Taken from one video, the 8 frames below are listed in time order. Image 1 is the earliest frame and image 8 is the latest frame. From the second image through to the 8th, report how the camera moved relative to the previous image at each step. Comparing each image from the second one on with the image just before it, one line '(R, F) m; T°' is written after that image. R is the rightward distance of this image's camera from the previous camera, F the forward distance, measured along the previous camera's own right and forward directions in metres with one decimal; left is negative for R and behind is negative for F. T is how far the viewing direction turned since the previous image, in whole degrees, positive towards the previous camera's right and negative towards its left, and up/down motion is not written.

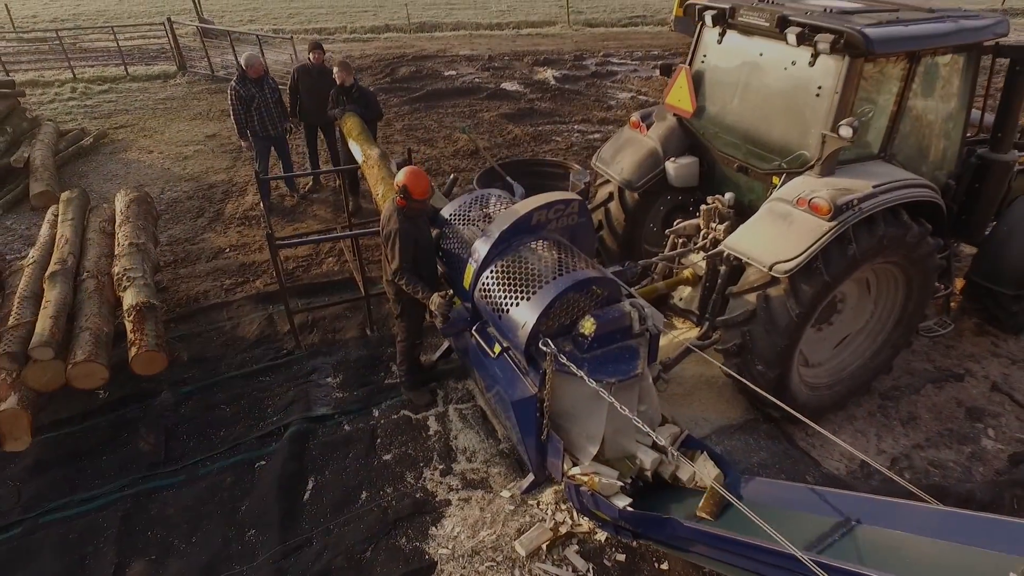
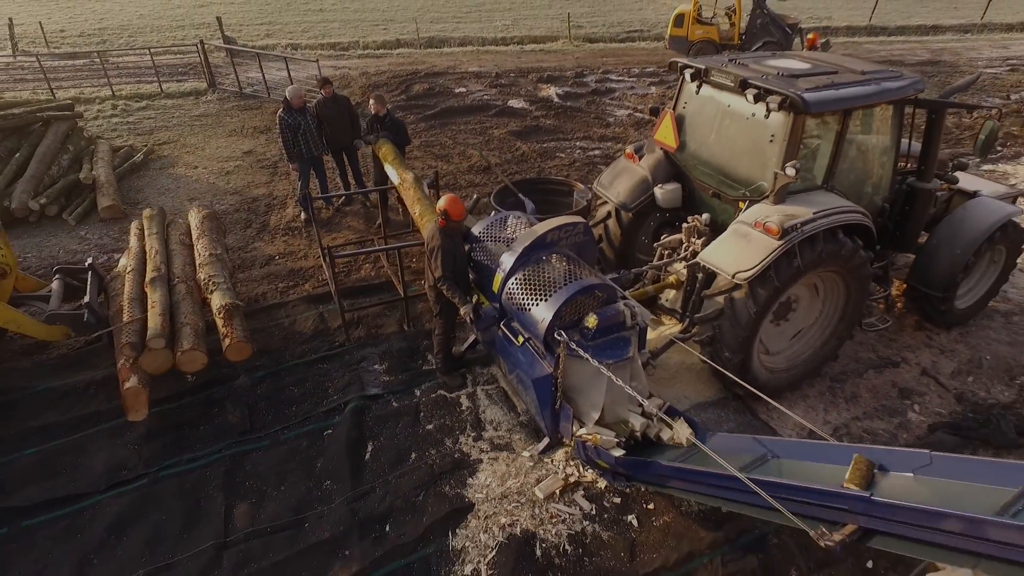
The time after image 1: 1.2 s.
(-0.1, -0.7) m; 0°
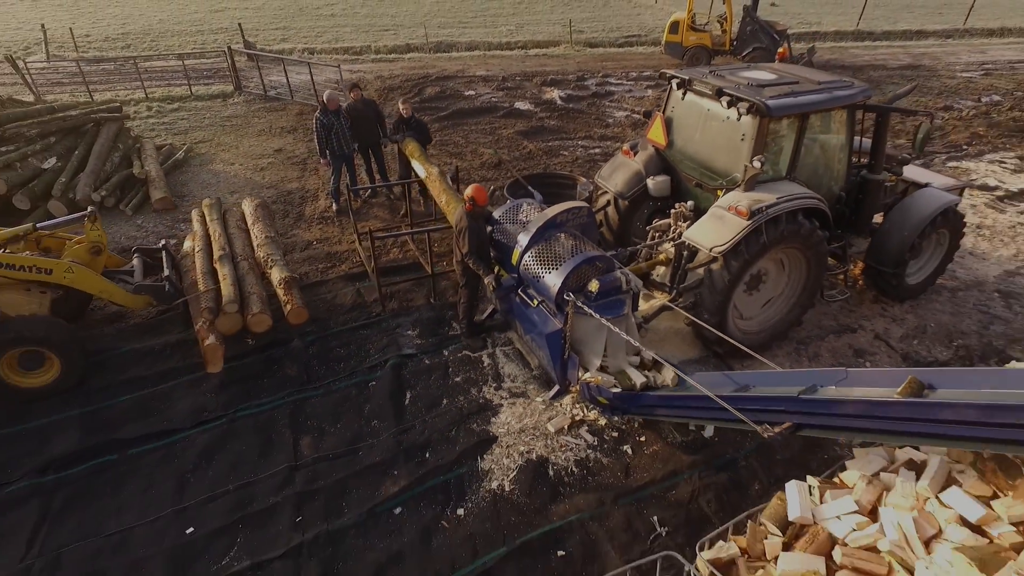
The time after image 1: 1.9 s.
(-0.1, -0.7) m; 0°
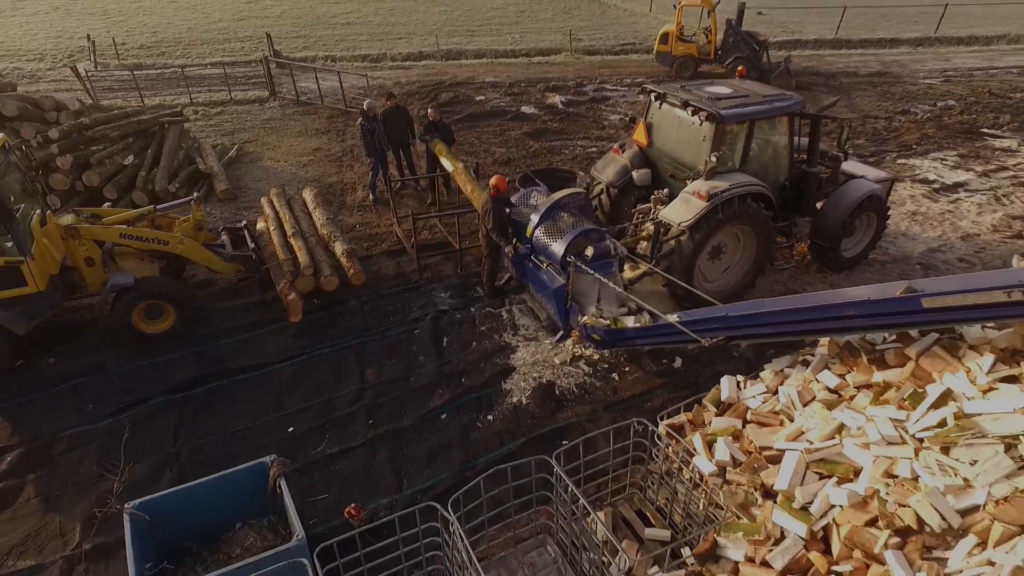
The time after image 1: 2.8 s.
(-0.1, -1.2) m; 0°
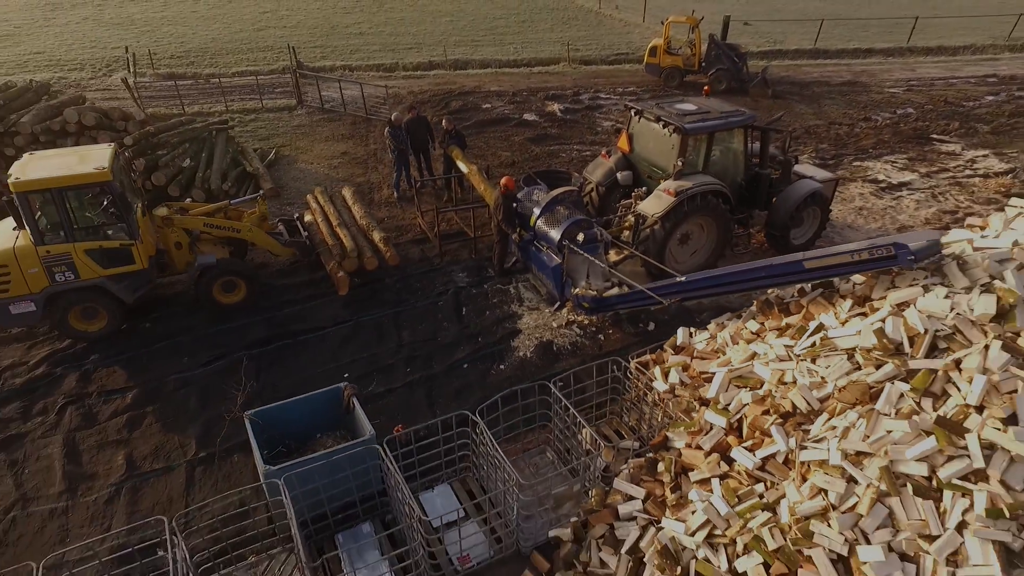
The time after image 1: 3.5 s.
(0.0, -1.3) m; 0°
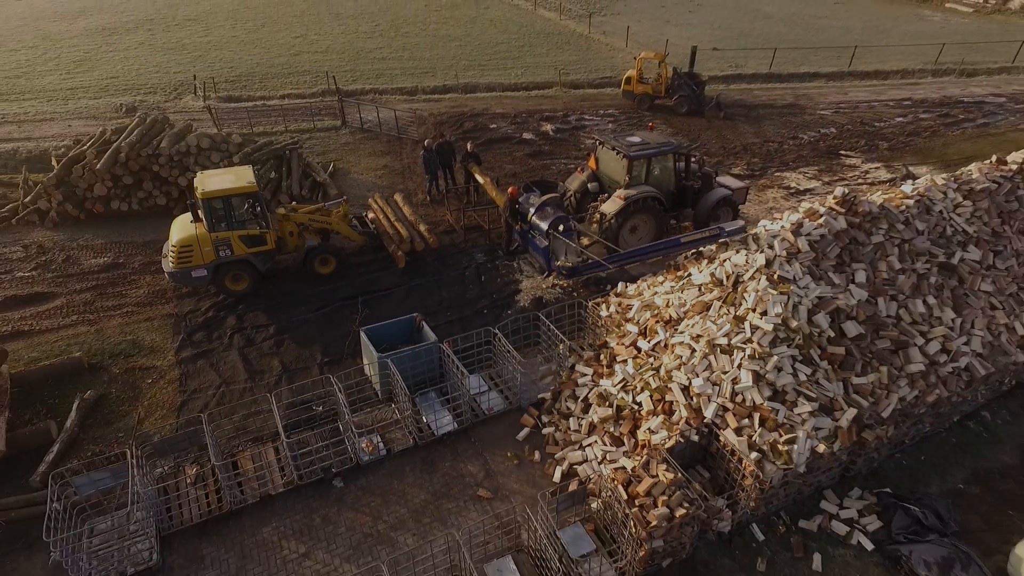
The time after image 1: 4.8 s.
(0.0, -3.2) m; 0°
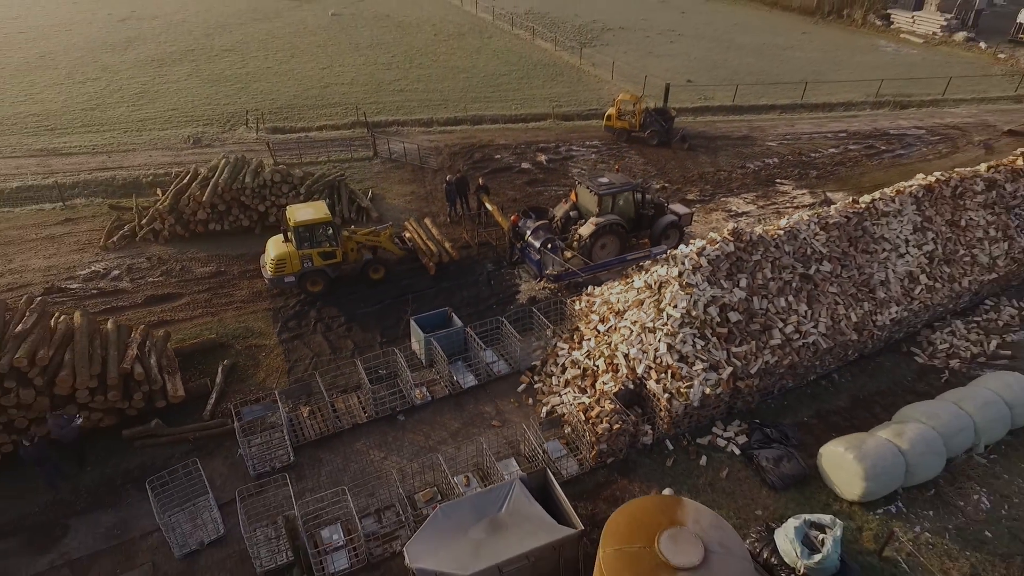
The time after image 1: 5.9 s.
(0.0, -3.6) m; 0°
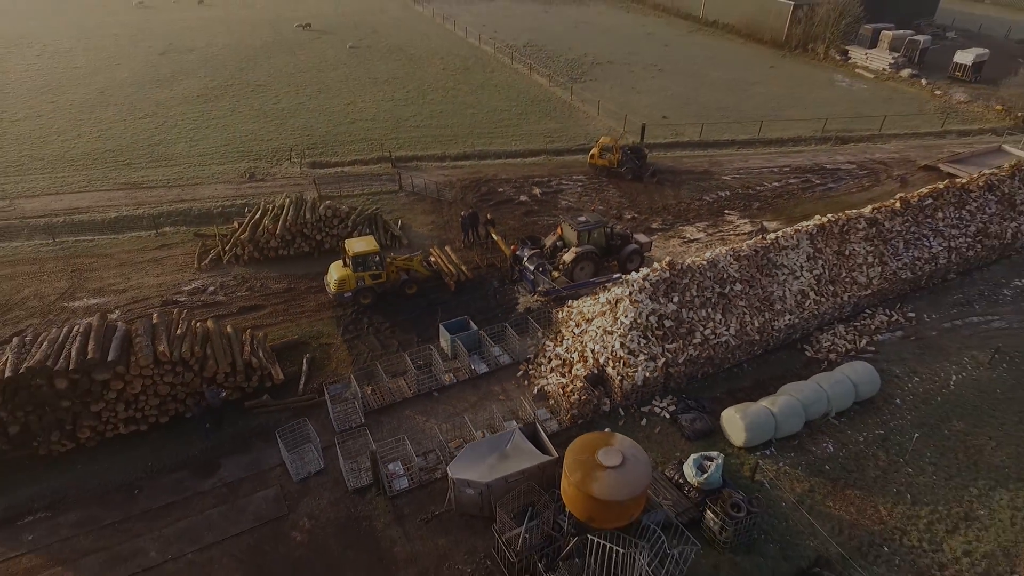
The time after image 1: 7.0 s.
(0.0, -4.4) m; 0°
